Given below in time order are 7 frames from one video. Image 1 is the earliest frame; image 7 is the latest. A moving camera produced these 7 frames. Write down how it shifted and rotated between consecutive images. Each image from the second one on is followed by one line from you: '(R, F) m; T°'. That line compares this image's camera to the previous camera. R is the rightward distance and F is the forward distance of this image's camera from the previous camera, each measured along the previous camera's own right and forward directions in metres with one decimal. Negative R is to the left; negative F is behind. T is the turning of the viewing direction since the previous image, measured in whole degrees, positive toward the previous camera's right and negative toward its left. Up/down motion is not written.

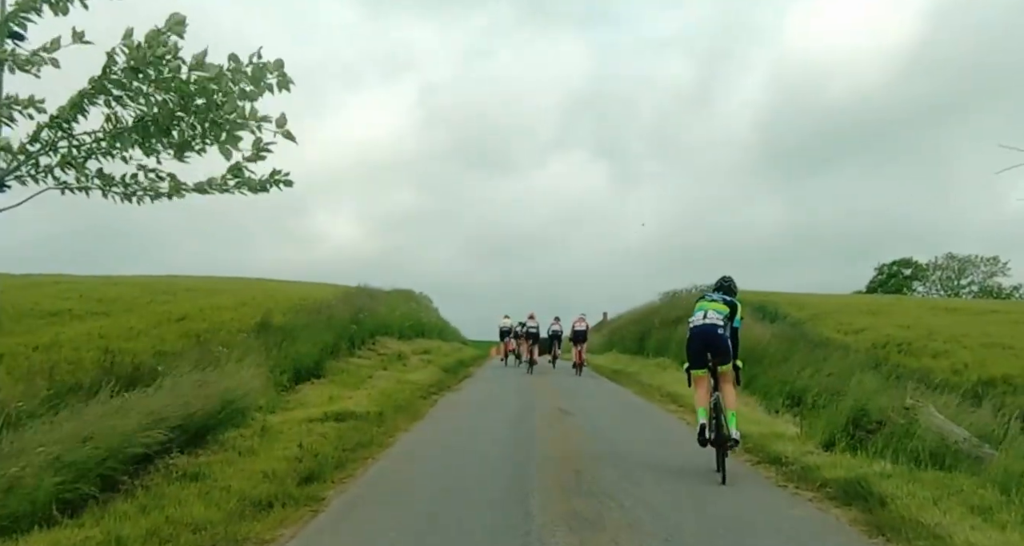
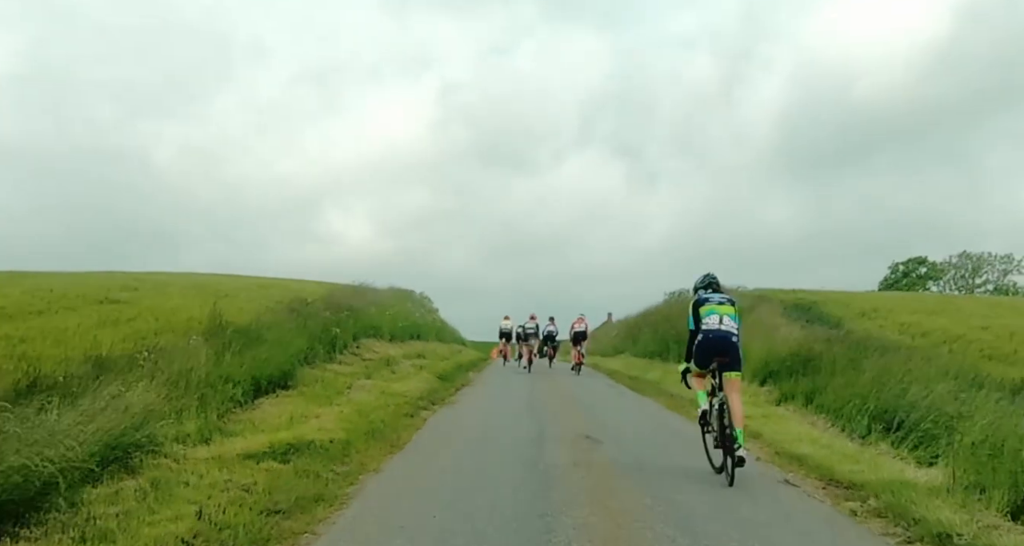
(-0.1, +3.9) m; 0°
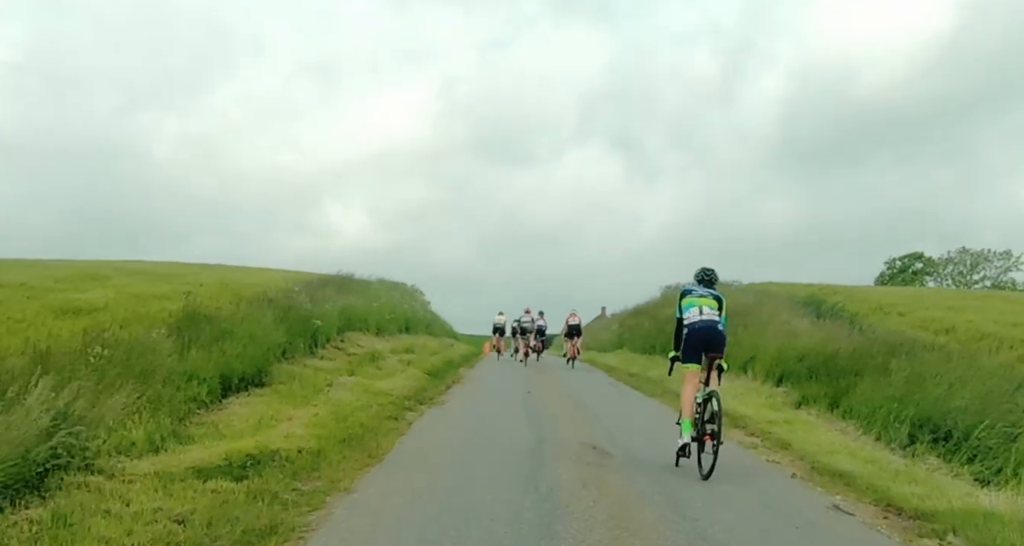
(-0.1, +1.6) m; 0°
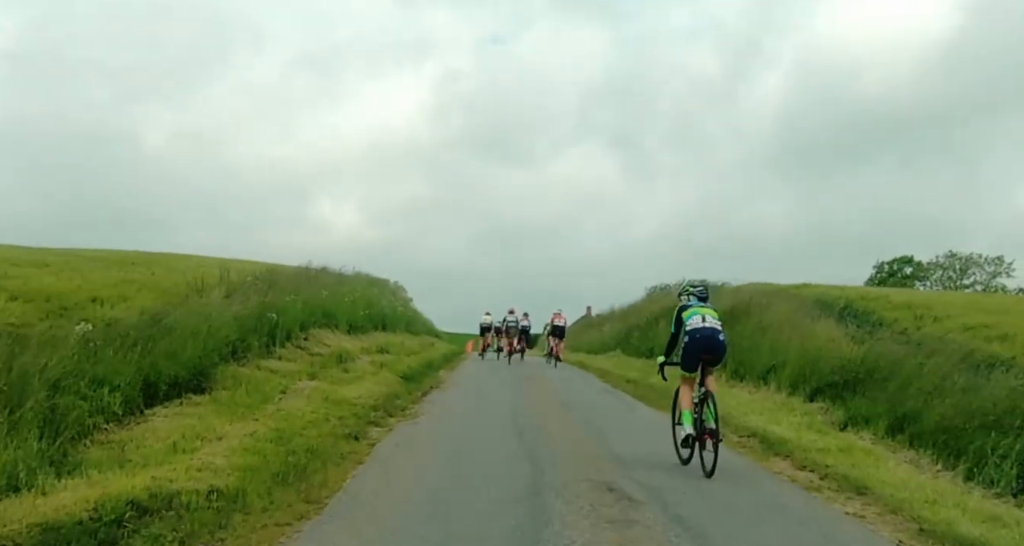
(-0.1, +2.9) m; +1°
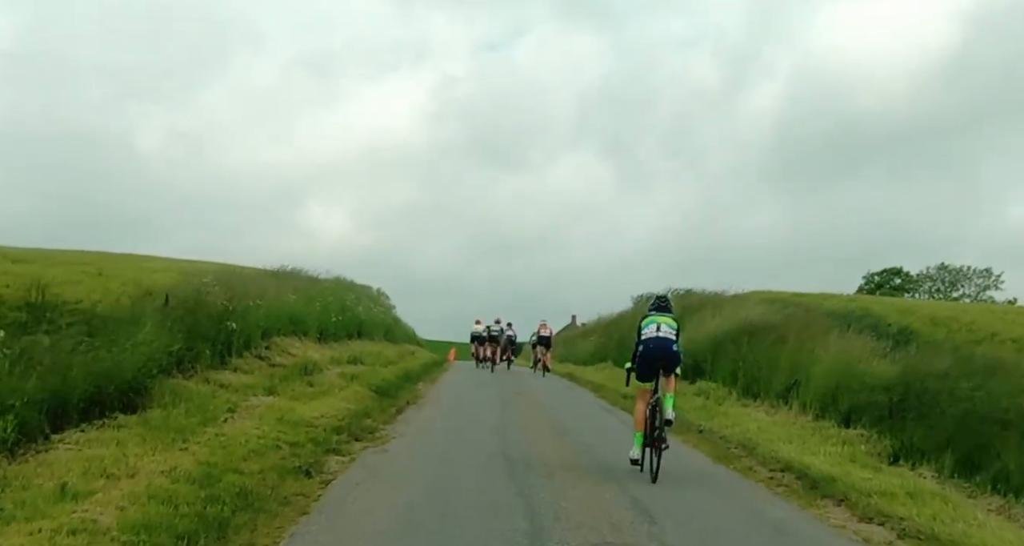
(-0.1, +2.3) m; +1°
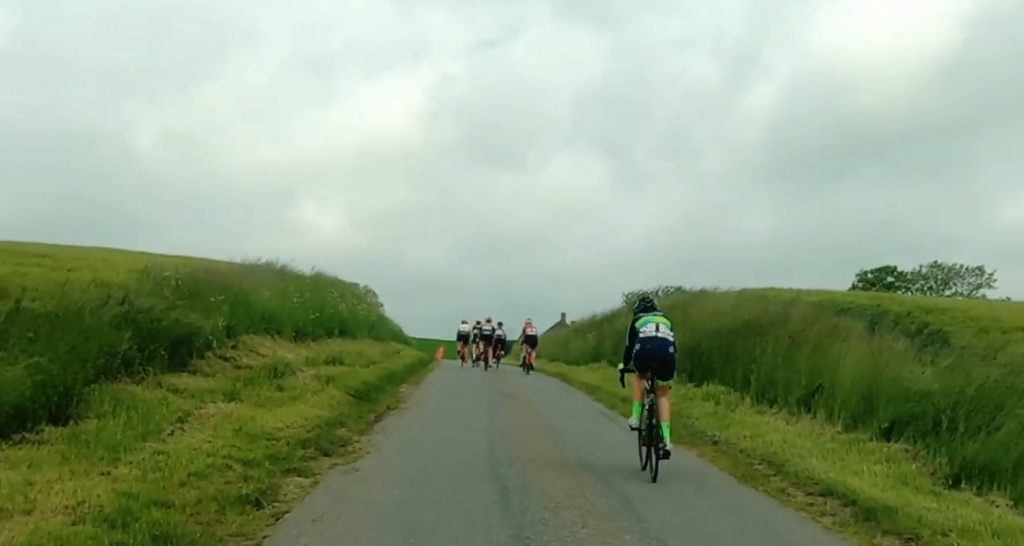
(-0.1, +1.8) m; +1°
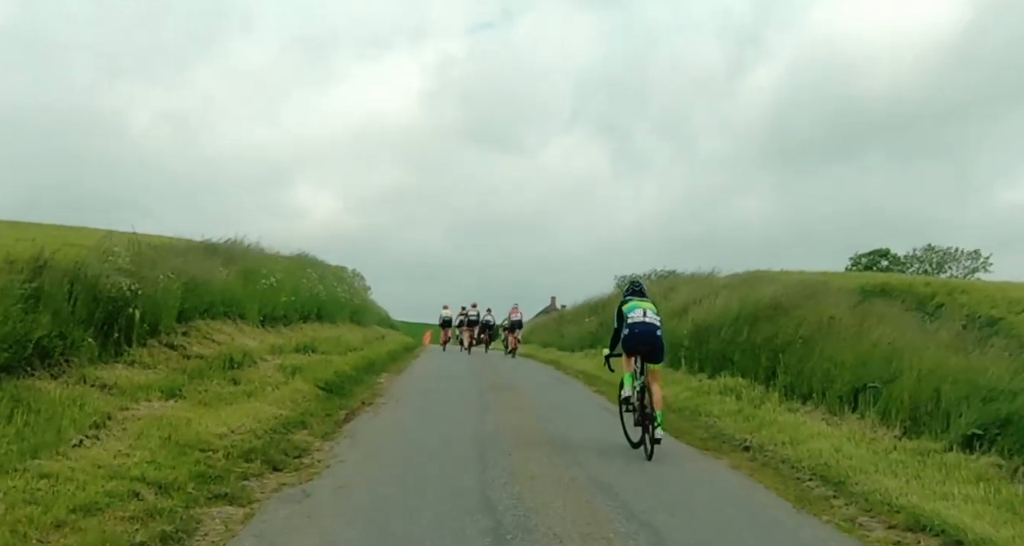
(-0.1, +2.3) m; +1°
